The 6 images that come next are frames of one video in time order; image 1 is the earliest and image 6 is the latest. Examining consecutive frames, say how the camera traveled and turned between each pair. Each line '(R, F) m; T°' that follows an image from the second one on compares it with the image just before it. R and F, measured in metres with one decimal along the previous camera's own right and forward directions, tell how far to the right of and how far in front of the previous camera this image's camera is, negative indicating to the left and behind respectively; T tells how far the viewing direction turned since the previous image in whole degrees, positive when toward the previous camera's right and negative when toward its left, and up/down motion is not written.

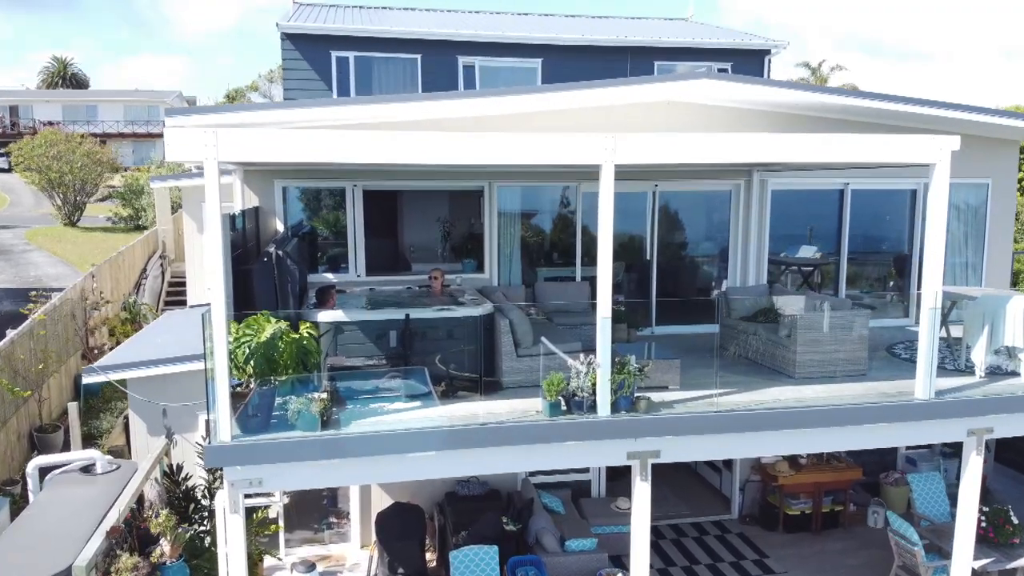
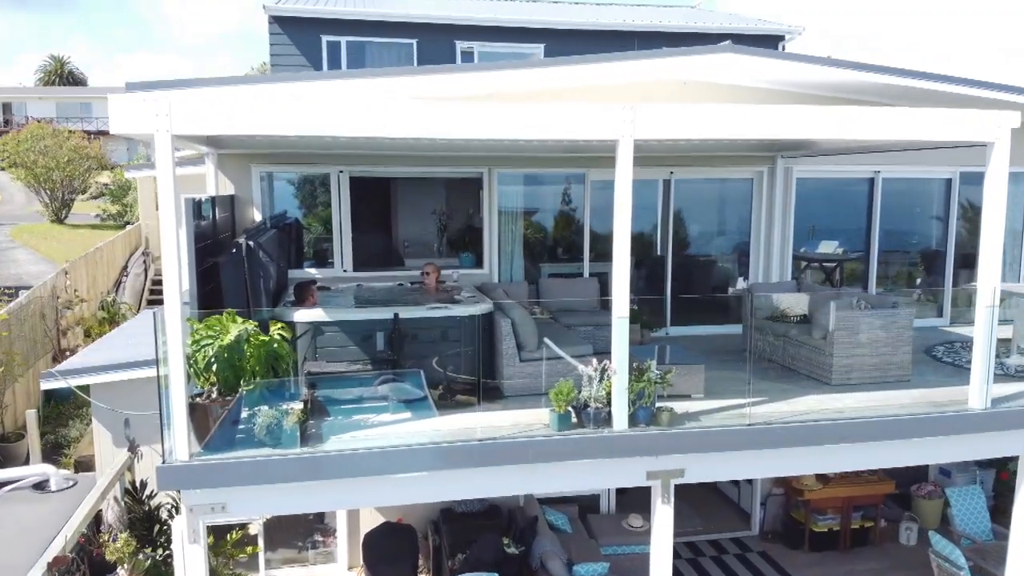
(0.0, +0.8) m; 0°
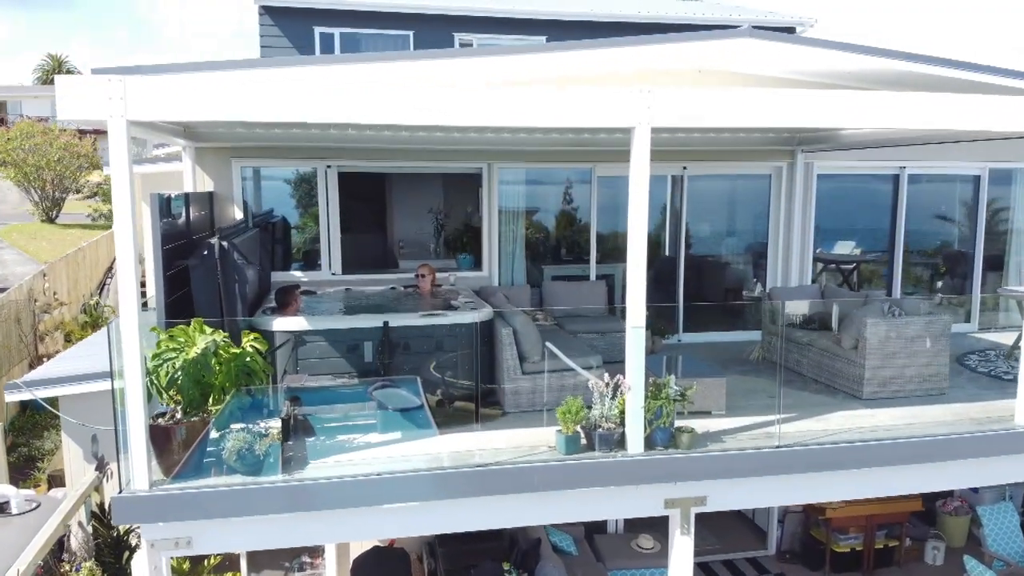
(0.0, +0.6) m; 0°
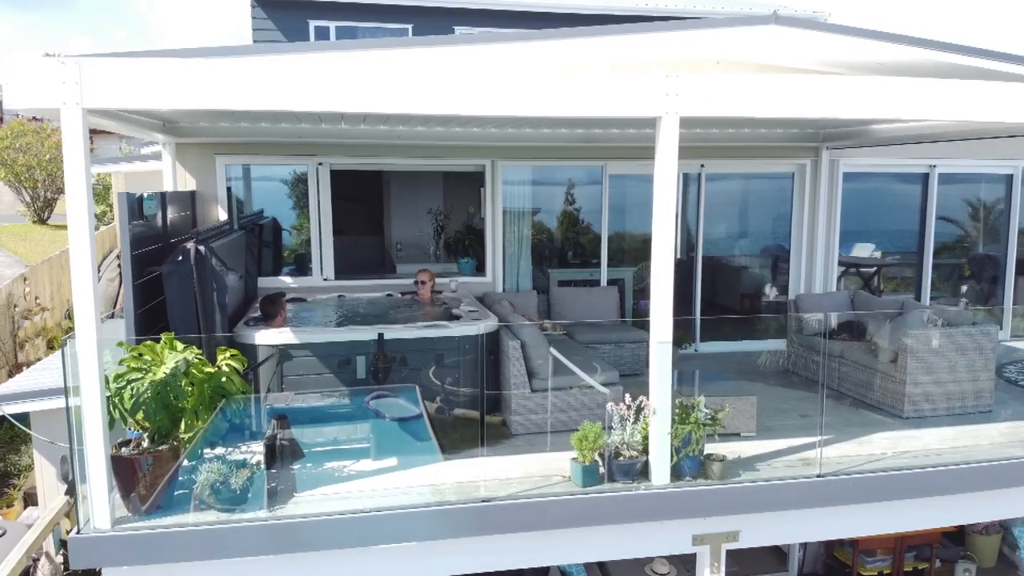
(-0.1, +0.5) m; 0°
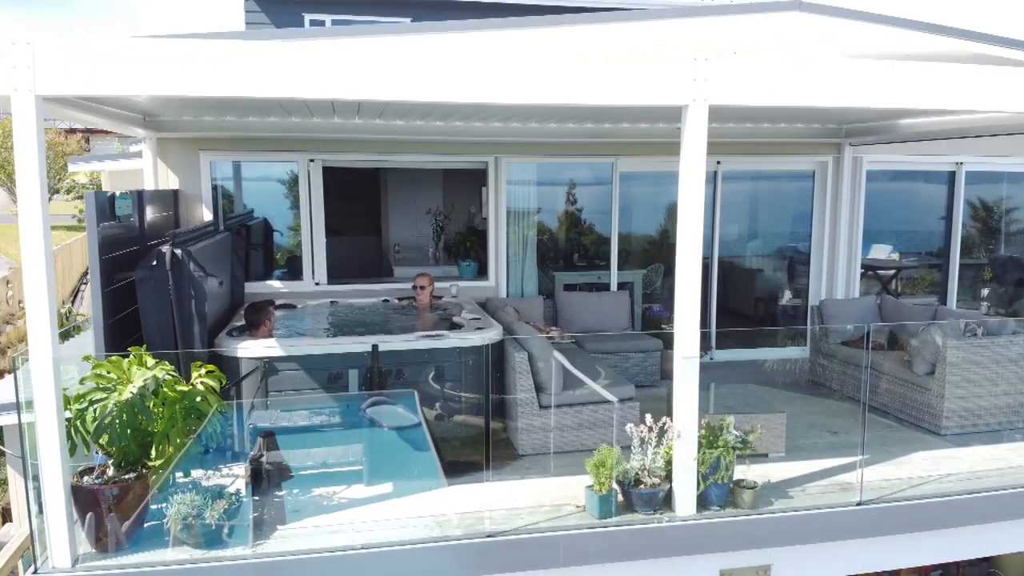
(0.0, +0.4) m; 0°
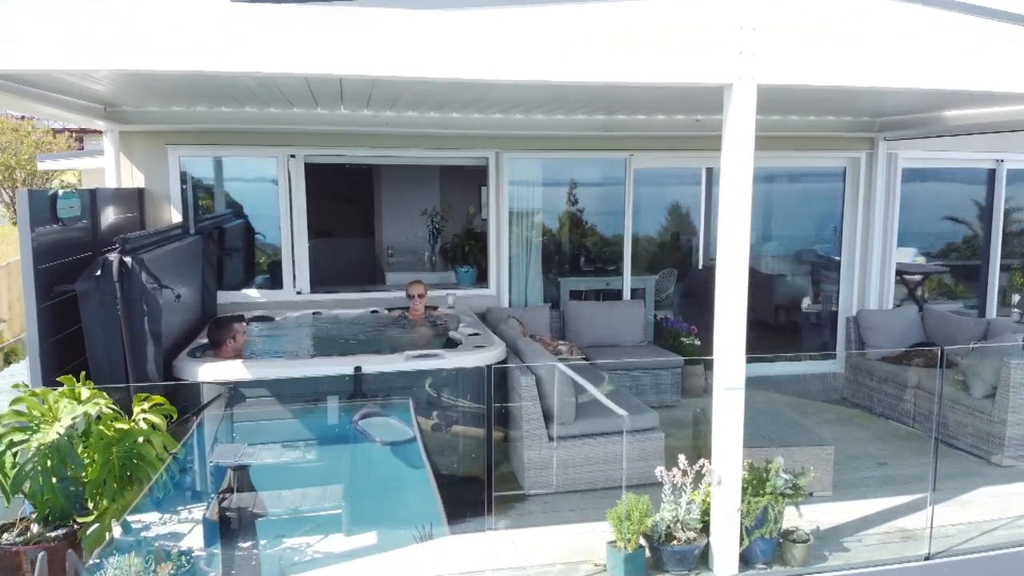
(0.0, +0.6) m; 0°
